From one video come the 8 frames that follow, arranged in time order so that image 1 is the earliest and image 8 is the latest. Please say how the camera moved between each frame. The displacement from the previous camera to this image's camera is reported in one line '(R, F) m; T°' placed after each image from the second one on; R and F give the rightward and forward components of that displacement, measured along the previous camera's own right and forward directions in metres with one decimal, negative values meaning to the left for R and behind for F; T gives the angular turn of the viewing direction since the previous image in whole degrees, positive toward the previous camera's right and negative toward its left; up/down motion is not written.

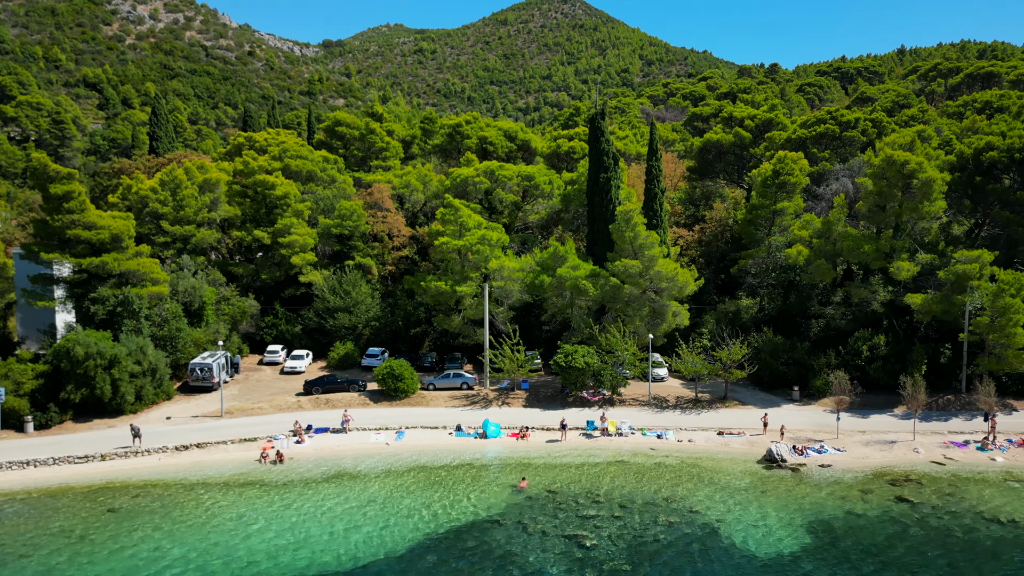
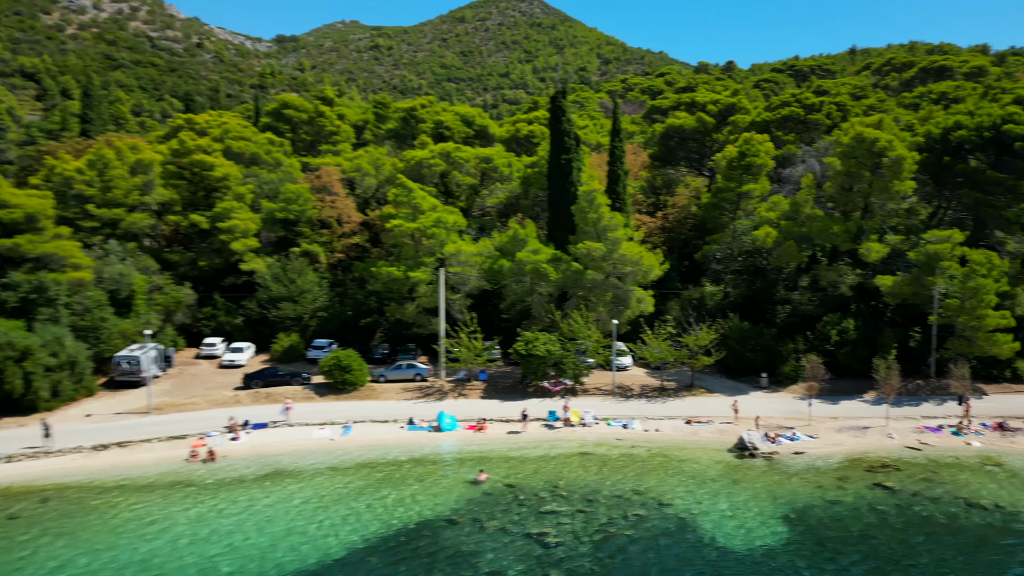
(+0.1, +2.2) m; +3°
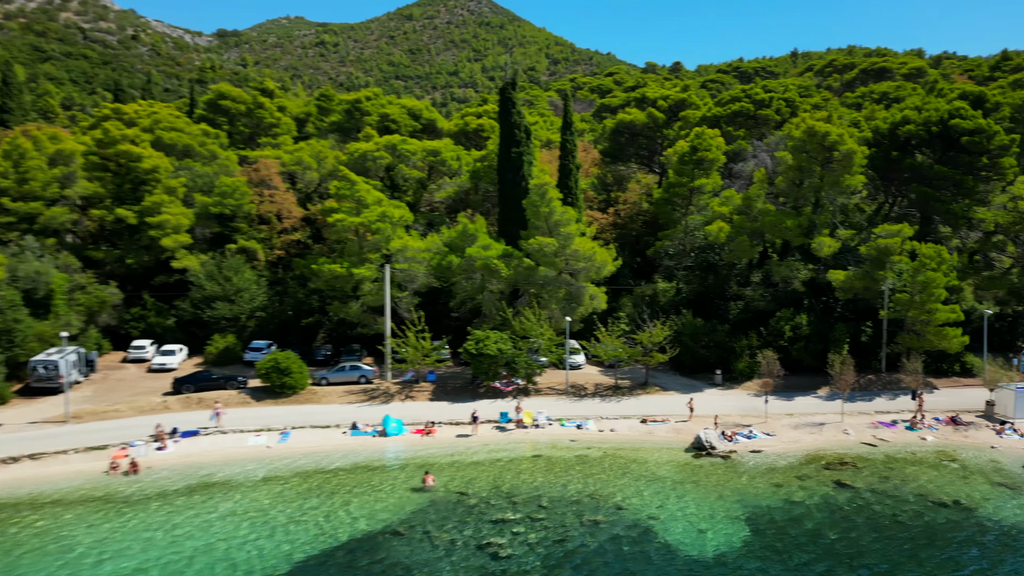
(0.0, +1.4) m; +4°
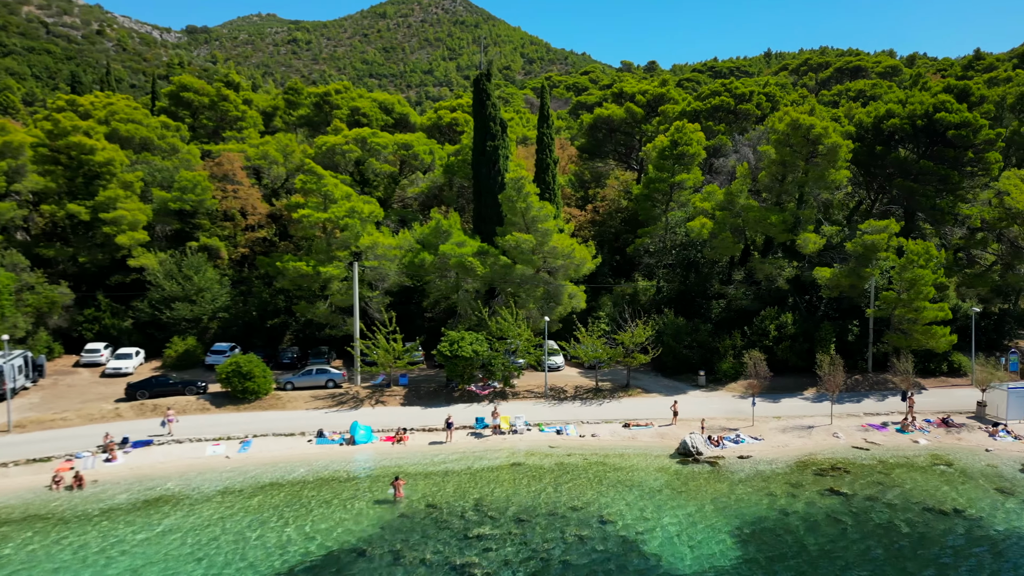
(0.0, +1.5) m; +2°
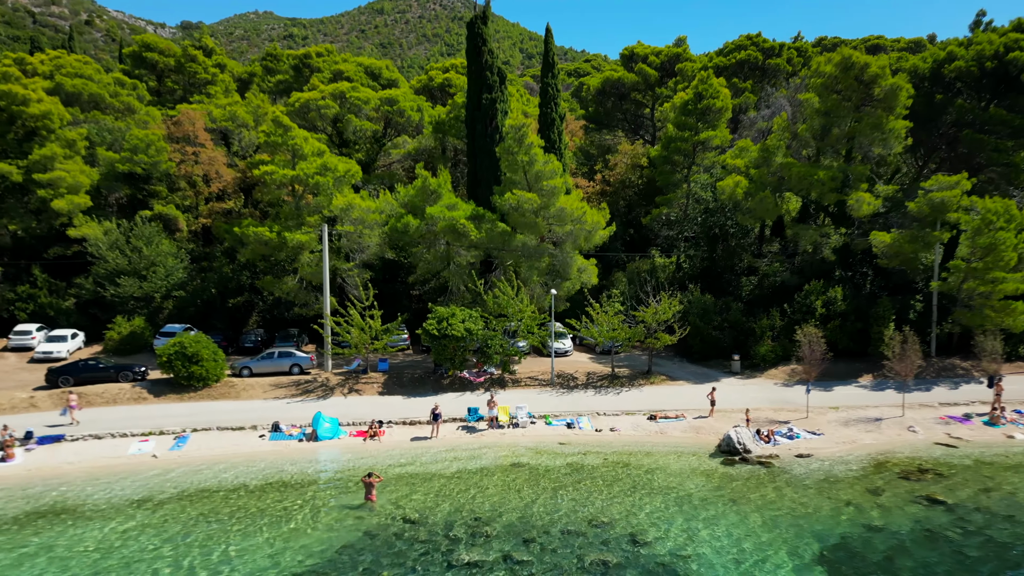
(0.0, +5.3) m; 0°
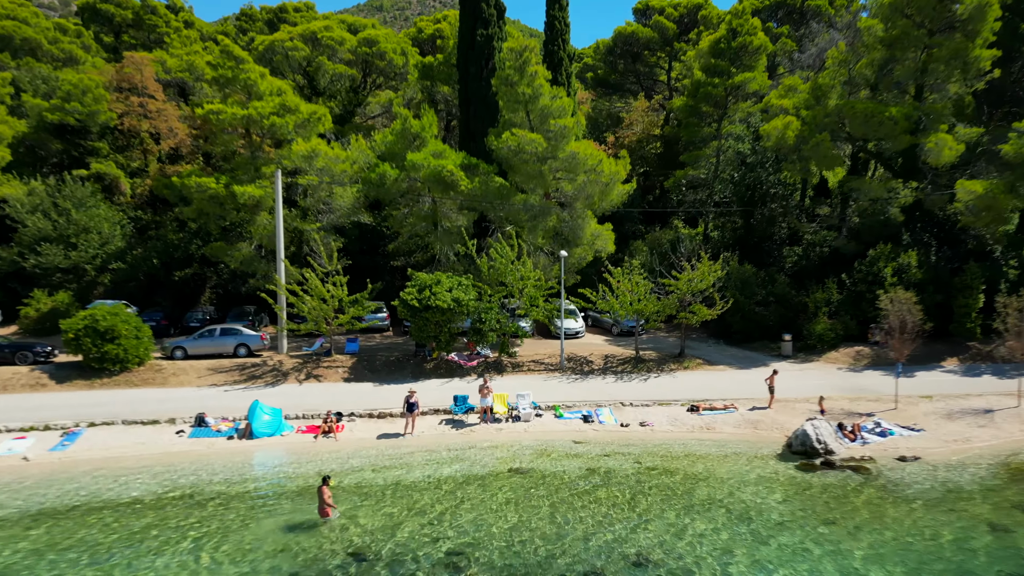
(0.0, +5.4) m; 0°
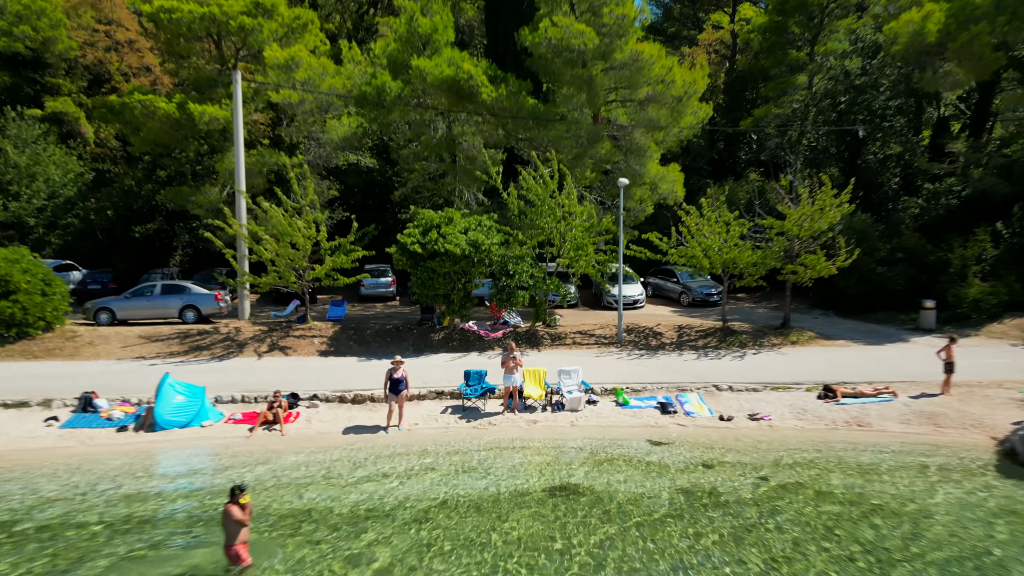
(-0.1, +6.0) m; -3°
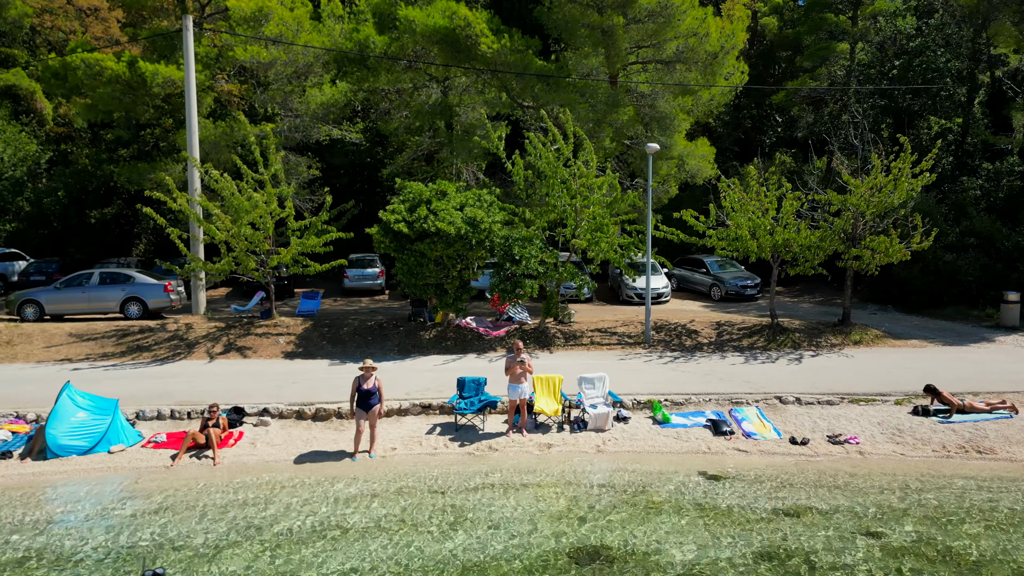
(-0.1, +2.7) m; 0°
